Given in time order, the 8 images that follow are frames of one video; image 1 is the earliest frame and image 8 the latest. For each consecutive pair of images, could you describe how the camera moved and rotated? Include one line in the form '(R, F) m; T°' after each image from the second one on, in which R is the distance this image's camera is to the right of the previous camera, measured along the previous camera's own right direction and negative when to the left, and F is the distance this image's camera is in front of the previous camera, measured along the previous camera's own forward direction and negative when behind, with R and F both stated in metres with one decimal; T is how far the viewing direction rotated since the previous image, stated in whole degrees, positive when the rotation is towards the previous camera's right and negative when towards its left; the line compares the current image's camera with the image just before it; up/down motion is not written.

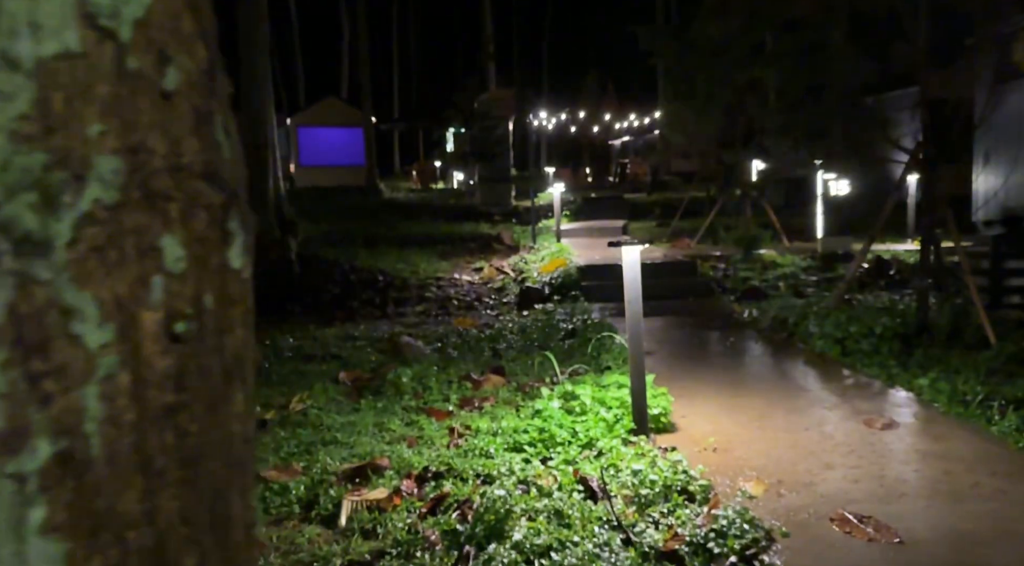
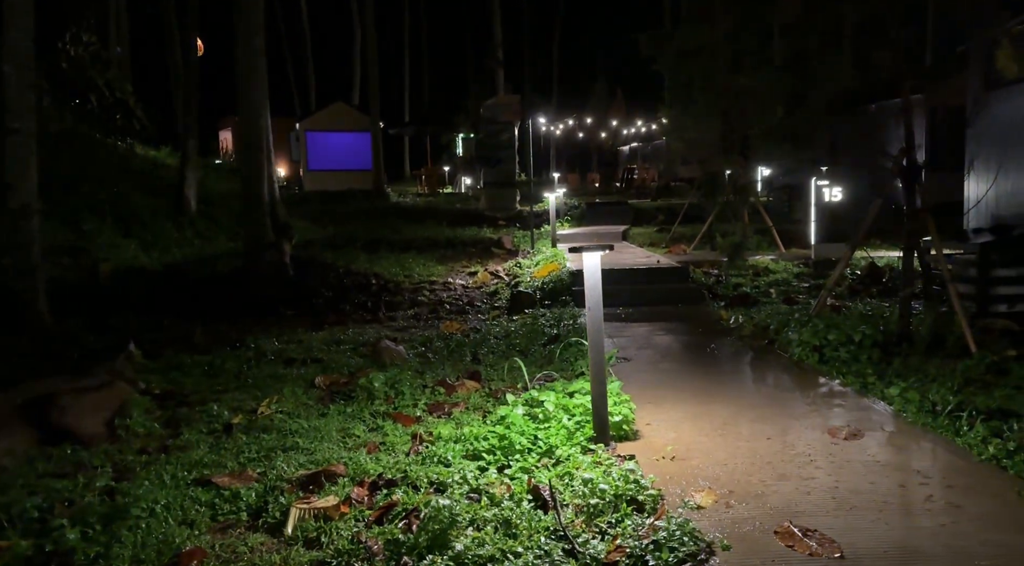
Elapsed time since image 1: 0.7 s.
(+0.3, 0.0) m; -1°
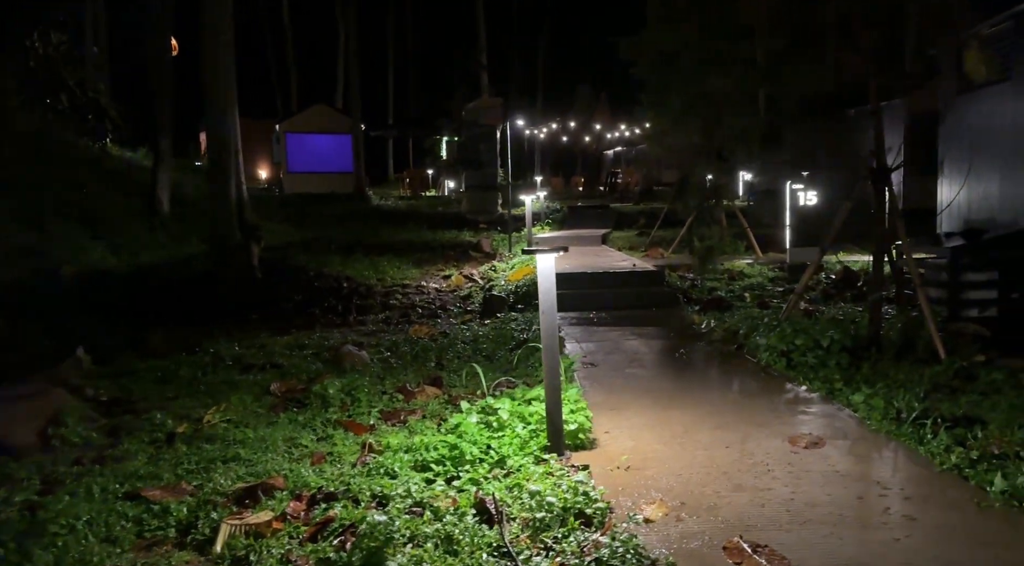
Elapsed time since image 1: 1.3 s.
(+0.2, +0.1) m; +1°
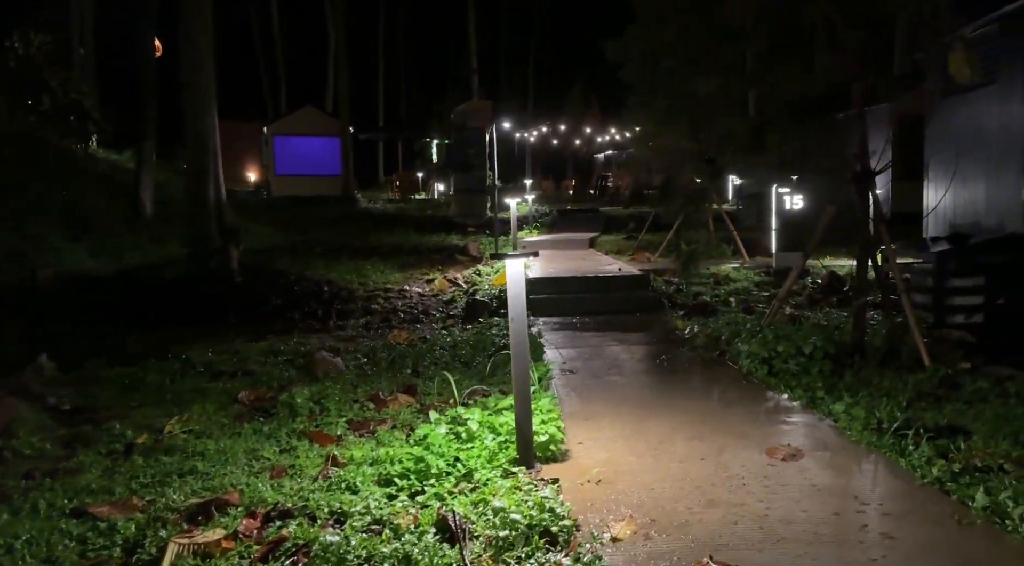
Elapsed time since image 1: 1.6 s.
(+0.1, +0.1) m; +1°
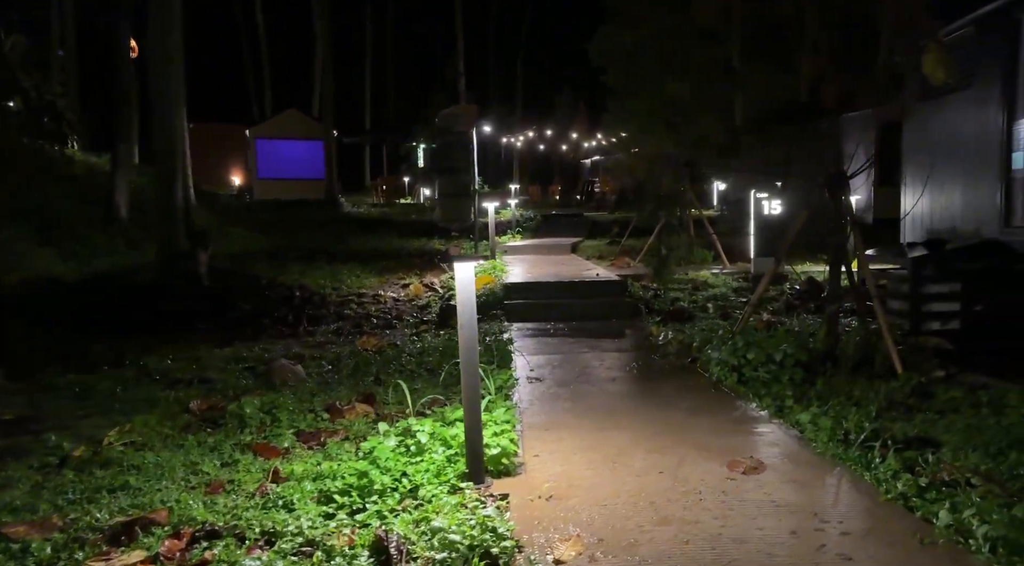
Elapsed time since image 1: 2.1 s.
(+0.2, +0.2) m; +1°
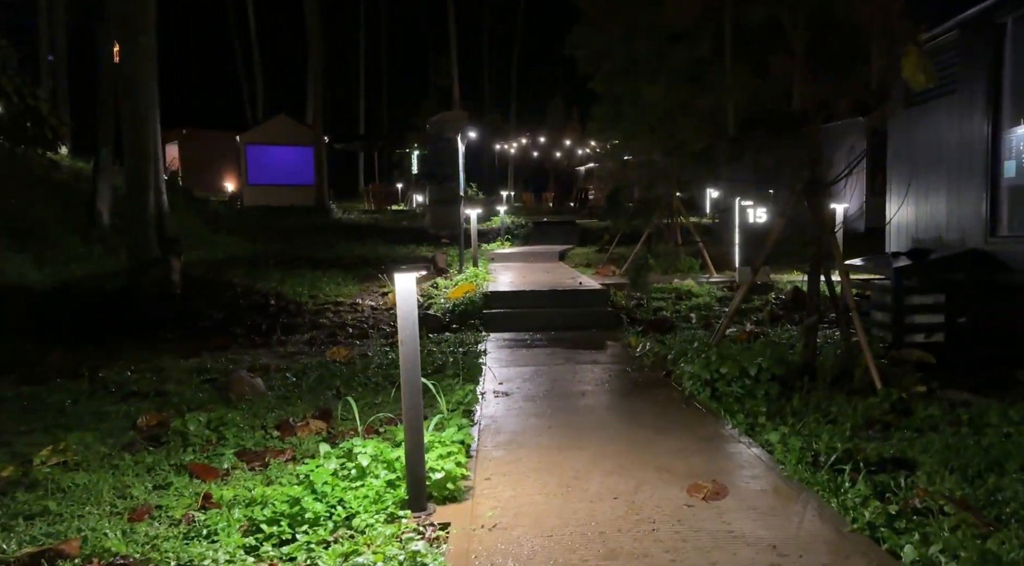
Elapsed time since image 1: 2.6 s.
(+0.2, +0.2) m; 0°
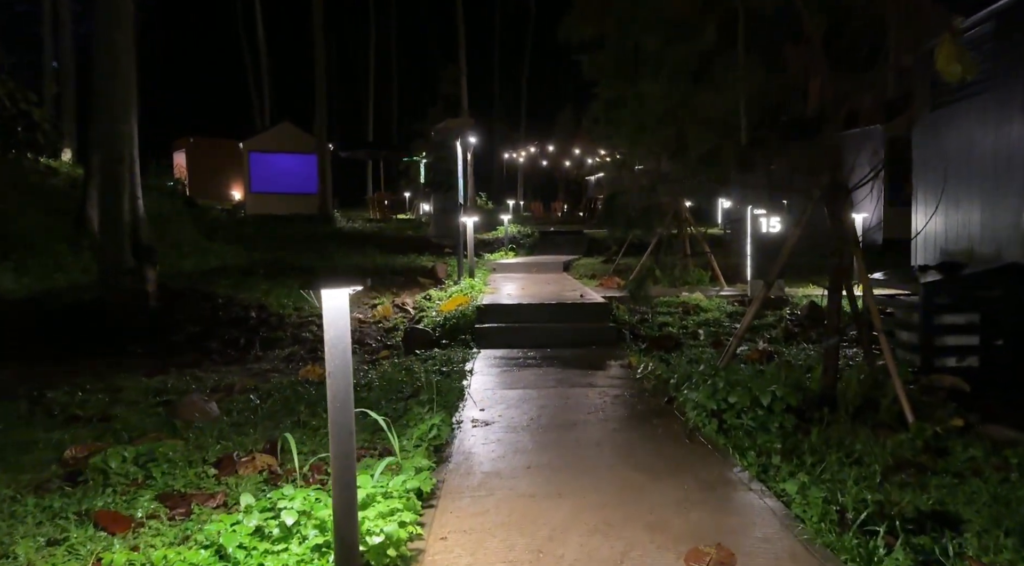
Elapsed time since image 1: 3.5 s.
(+0.2, +0.7) m; -1°
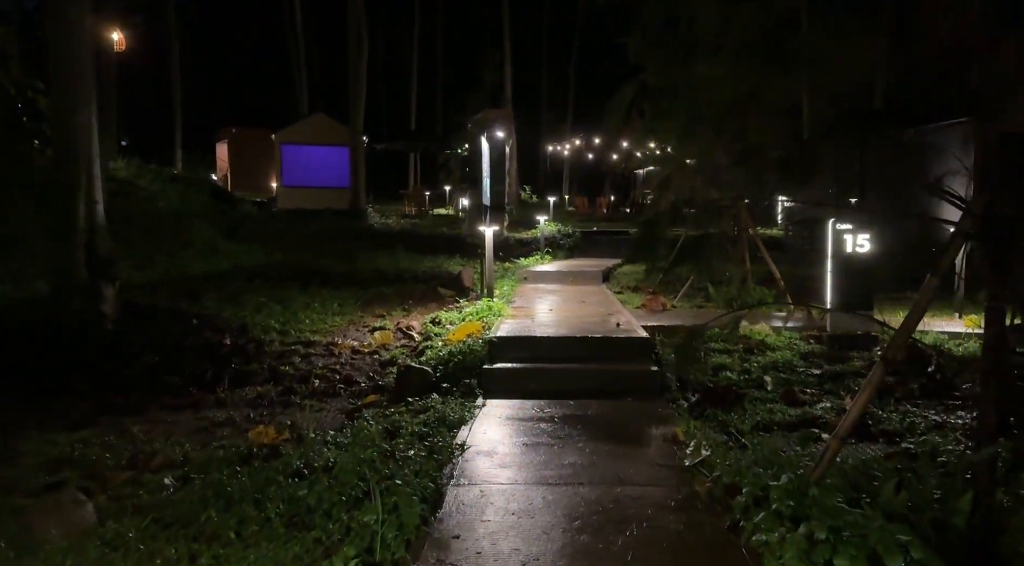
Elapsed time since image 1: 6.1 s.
(+0.3, +1.8) m; -3°
